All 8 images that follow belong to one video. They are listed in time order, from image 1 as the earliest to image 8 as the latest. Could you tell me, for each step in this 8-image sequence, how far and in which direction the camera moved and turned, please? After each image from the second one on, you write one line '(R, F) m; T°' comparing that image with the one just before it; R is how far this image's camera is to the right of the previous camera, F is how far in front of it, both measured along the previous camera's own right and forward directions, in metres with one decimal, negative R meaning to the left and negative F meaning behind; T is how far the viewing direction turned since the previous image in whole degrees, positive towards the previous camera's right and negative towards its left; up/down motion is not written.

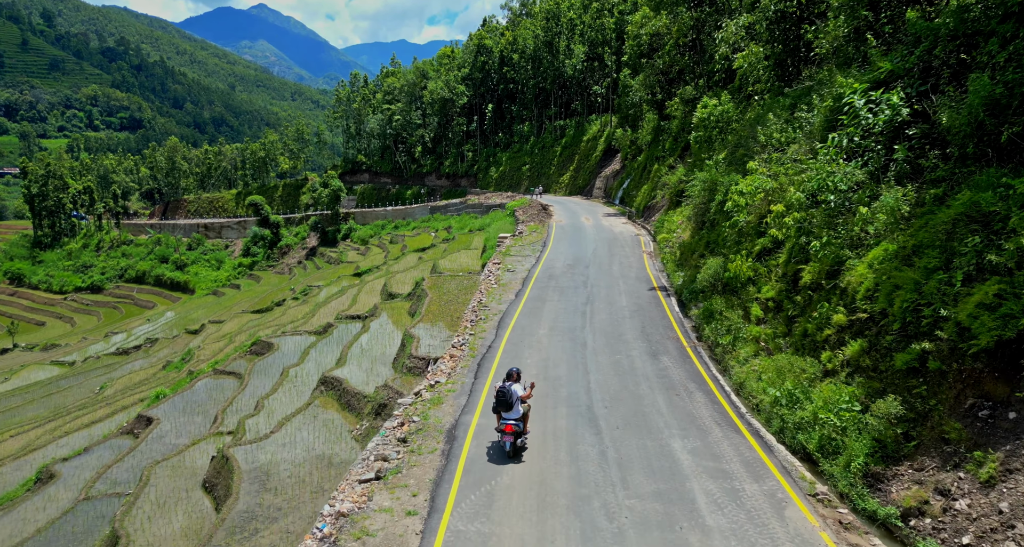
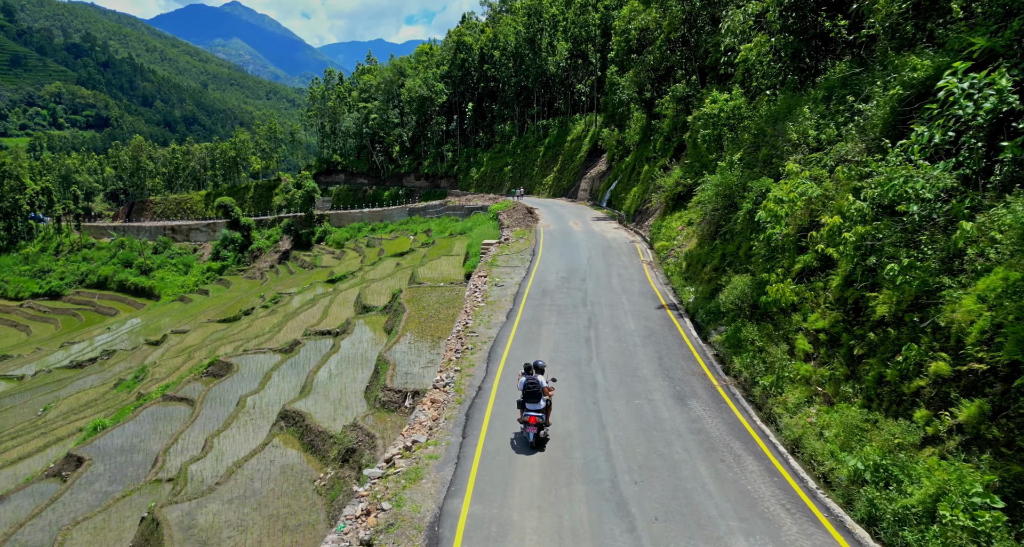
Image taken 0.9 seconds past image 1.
(-0.3, +2.5) m; +2°
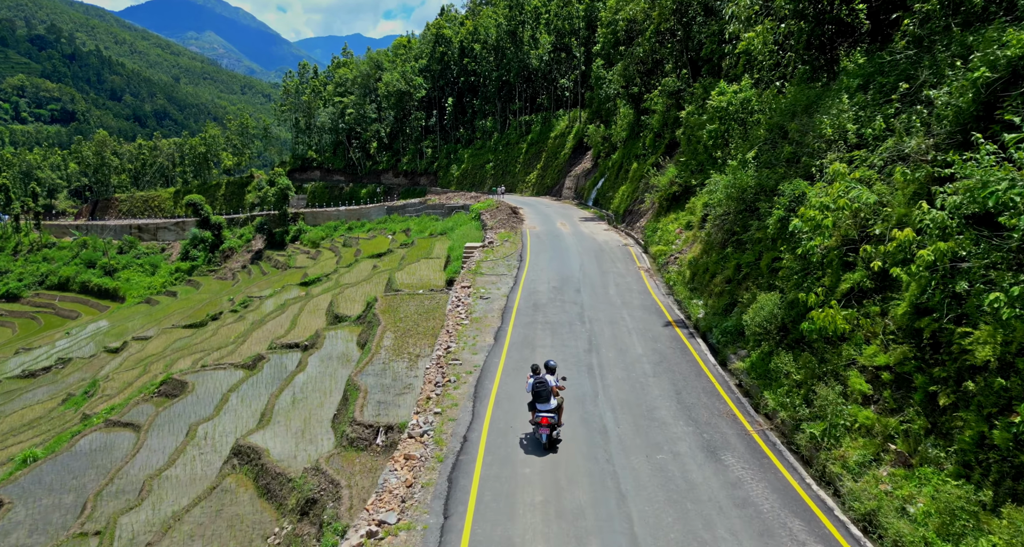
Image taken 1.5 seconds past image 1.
(-0.2, +2.2) m; +2°
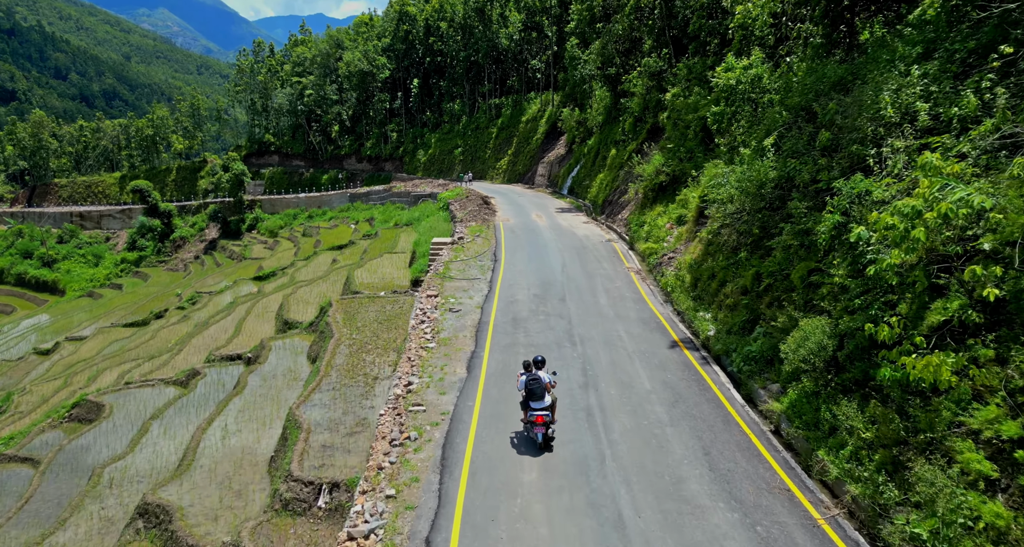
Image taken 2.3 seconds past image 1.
(-0.1, +2.9) m; +3°
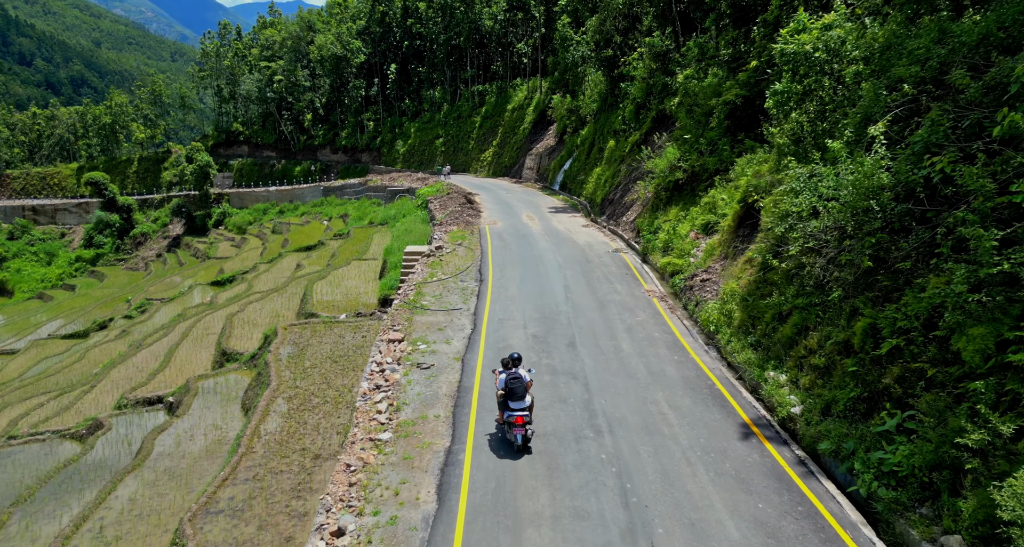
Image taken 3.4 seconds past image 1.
(-0.2, +4.5) m; +2°
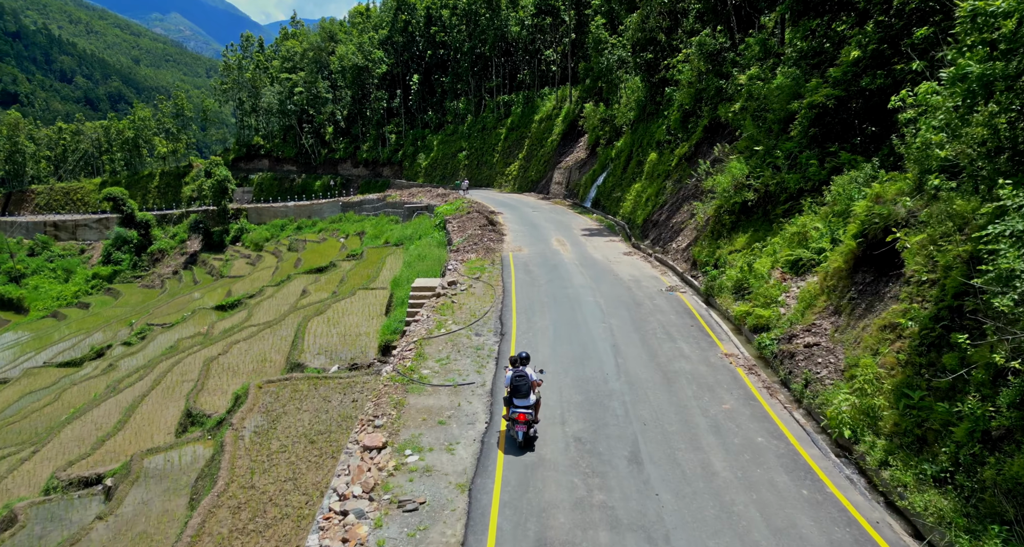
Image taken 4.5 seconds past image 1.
(-0.2, +4.1) m; -3°
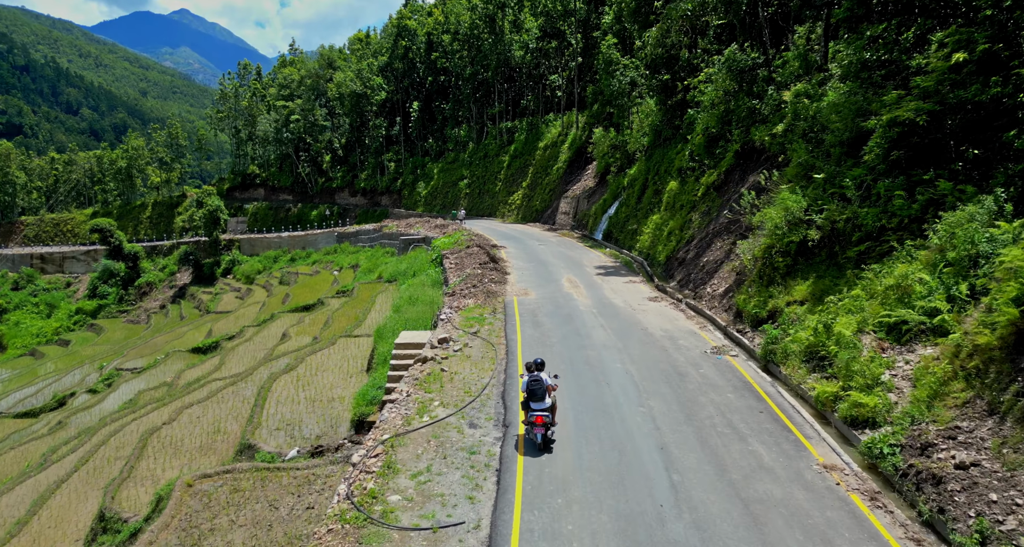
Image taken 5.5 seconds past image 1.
(-0.1, +3.6) m; 0°
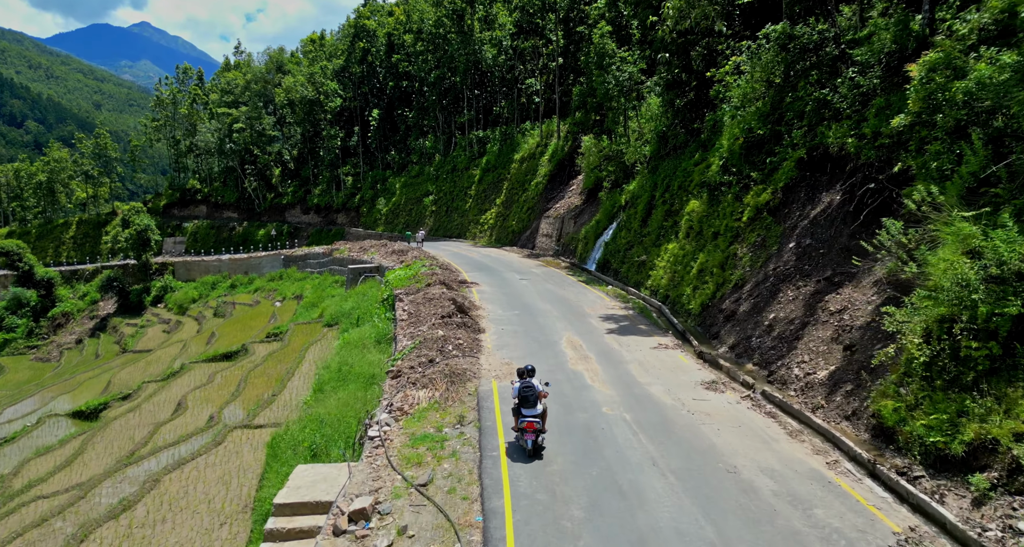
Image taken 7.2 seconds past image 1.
(-0.1, +7.6) m; +3°
